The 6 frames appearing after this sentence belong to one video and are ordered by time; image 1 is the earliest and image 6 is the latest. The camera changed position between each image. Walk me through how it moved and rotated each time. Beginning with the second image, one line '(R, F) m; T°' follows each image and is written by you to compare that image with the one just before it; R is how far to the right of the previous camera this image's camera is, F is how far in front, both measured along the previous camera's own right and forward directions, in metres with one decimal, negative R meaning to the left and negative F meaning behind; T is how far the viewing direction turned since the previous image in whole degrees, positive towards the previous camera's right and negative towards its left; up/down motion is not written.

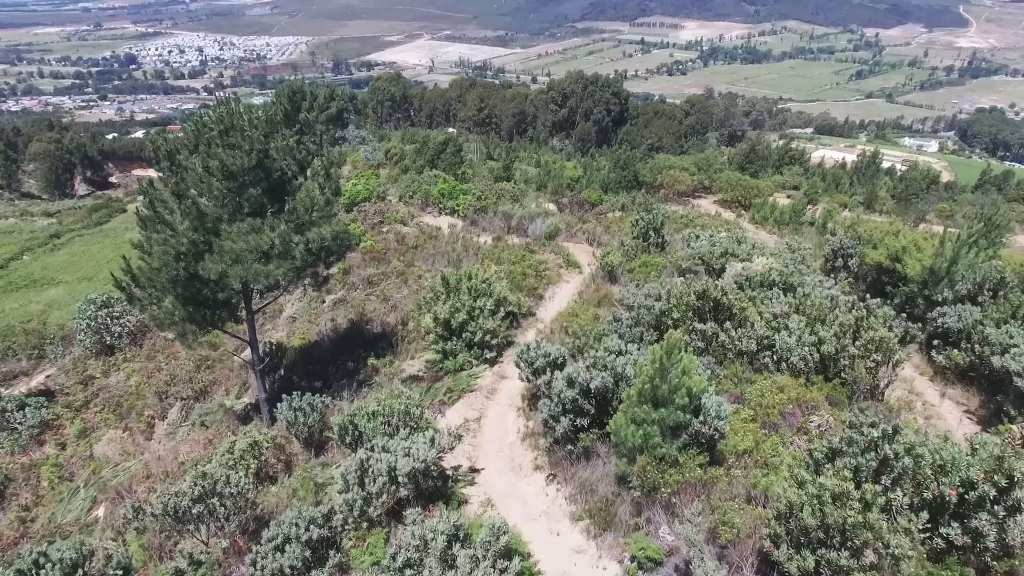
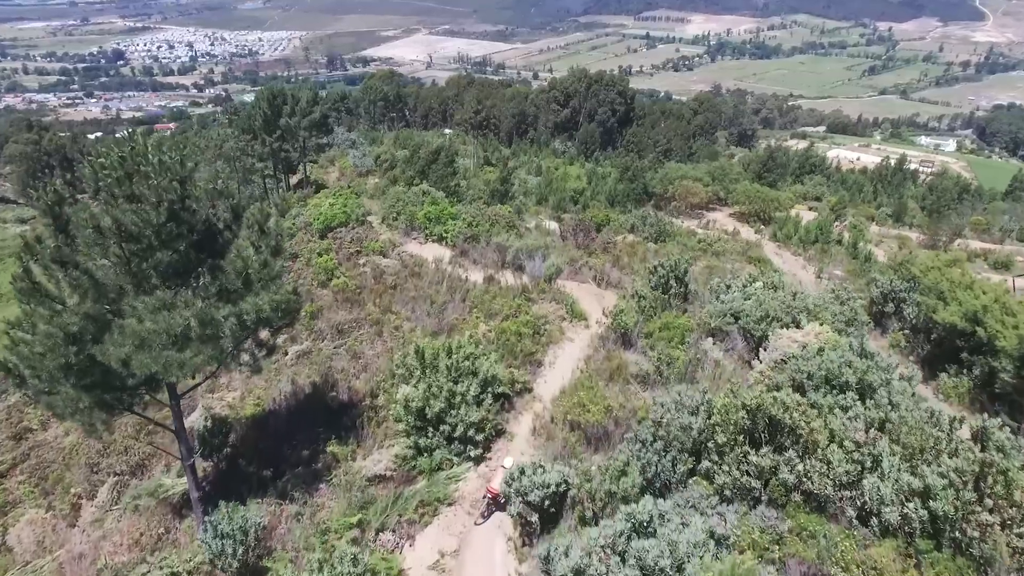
(+0.1, +2.4) m; 0°
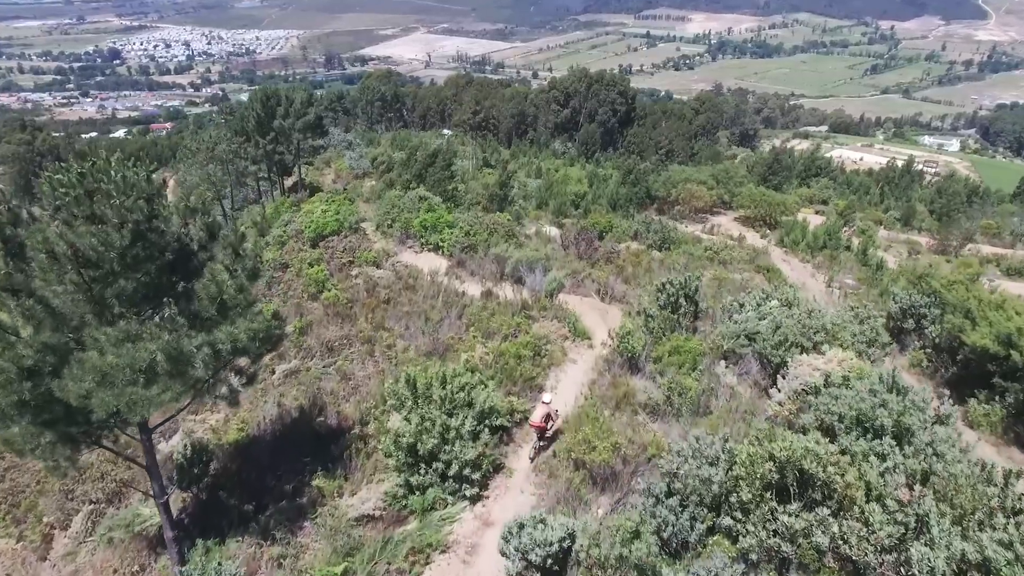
(0.0, +0.7) m; 0°
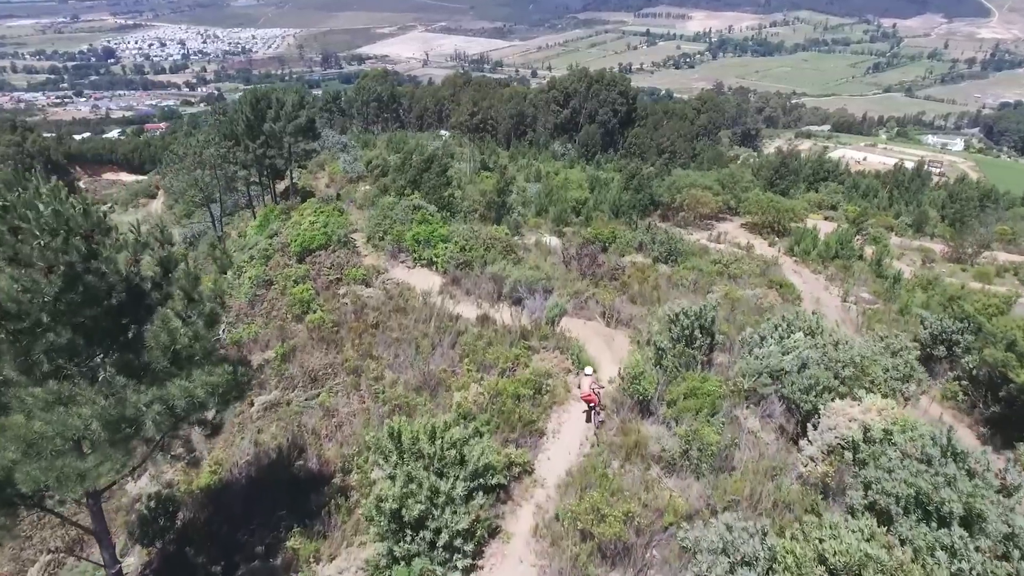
(0.0, +1.0) m; 0°
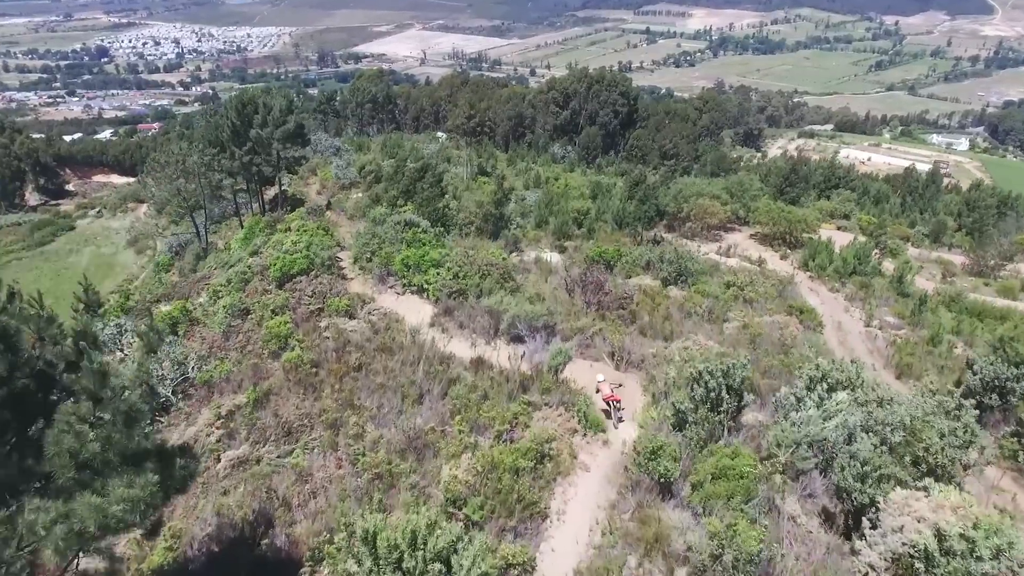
(0.0, +1.4) m; 0°
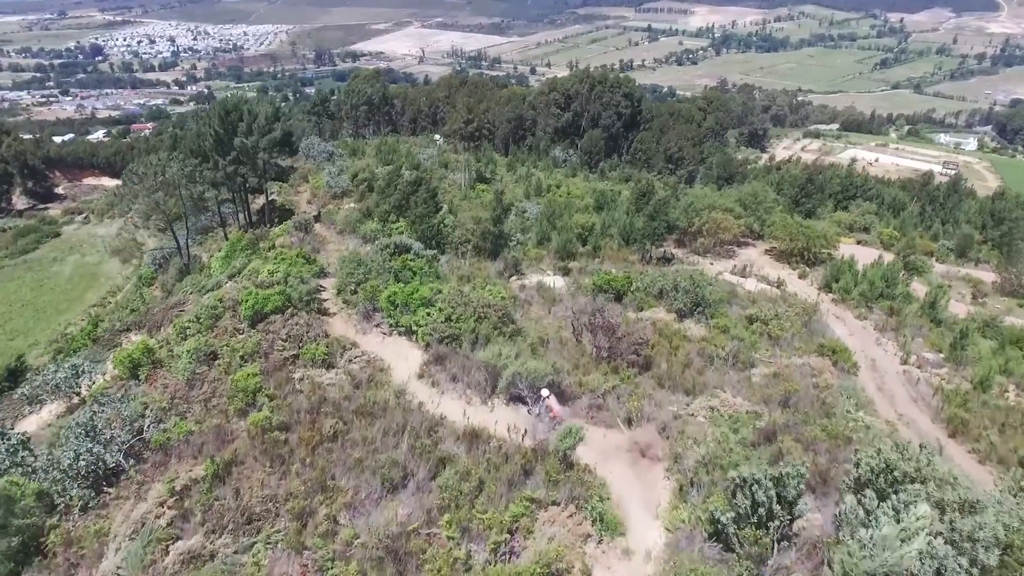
(0.0, +1.7) m; 0°
